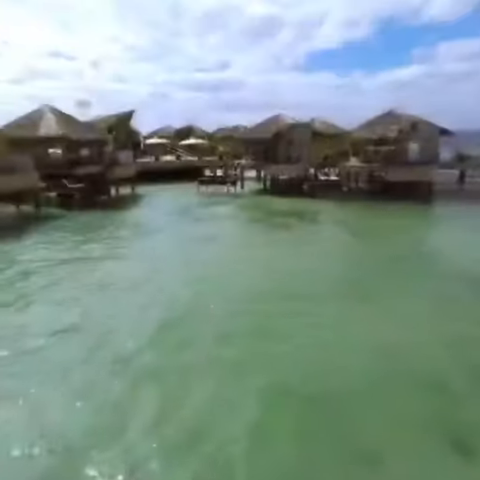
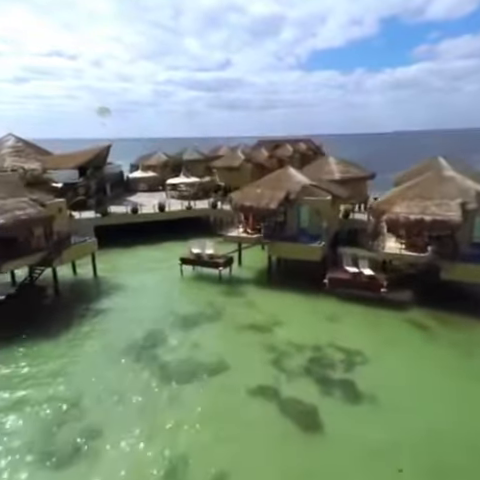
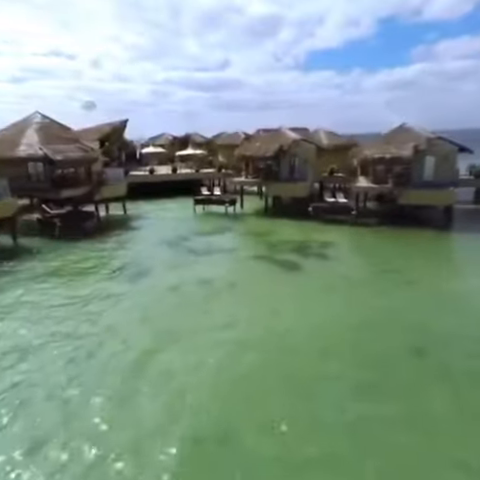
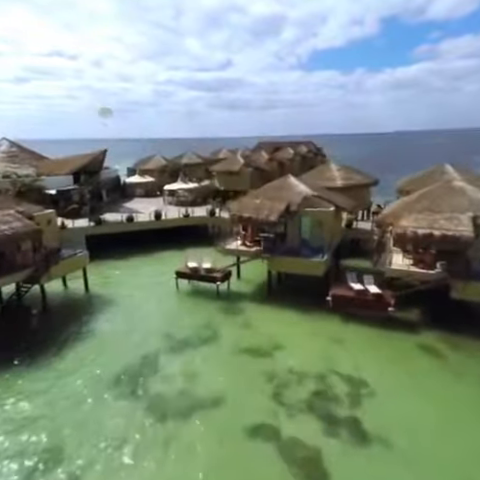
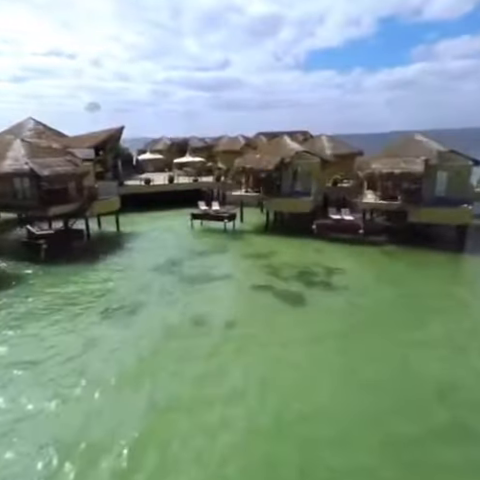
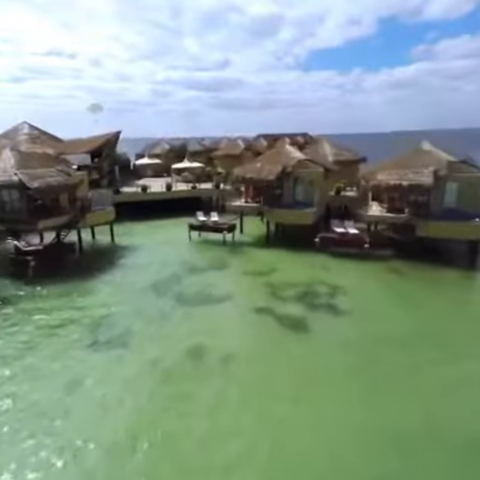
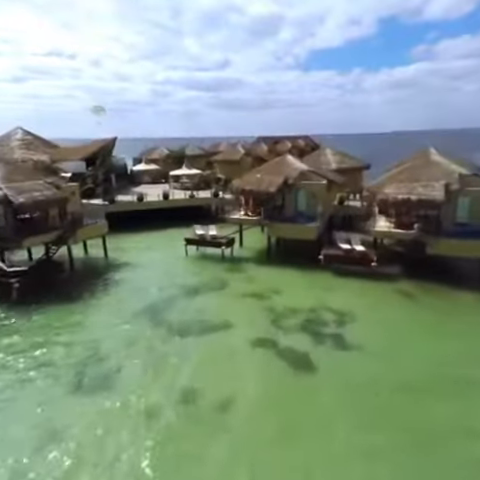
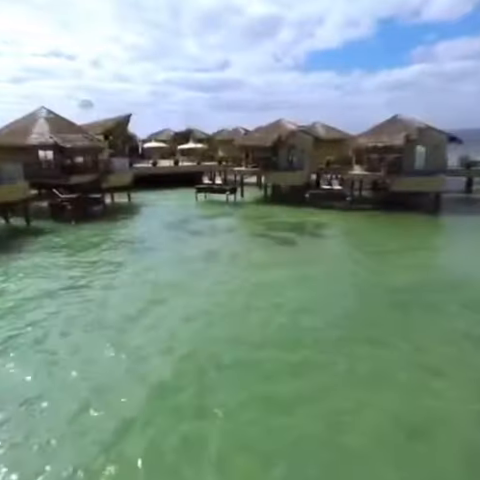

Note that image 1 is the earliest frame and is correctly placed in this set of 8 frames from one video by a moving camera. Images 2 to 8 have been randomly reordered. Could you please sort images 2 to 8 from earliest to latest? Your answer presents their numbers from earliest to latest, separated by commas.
8, 3, 5, 6, 7, 2, 4
